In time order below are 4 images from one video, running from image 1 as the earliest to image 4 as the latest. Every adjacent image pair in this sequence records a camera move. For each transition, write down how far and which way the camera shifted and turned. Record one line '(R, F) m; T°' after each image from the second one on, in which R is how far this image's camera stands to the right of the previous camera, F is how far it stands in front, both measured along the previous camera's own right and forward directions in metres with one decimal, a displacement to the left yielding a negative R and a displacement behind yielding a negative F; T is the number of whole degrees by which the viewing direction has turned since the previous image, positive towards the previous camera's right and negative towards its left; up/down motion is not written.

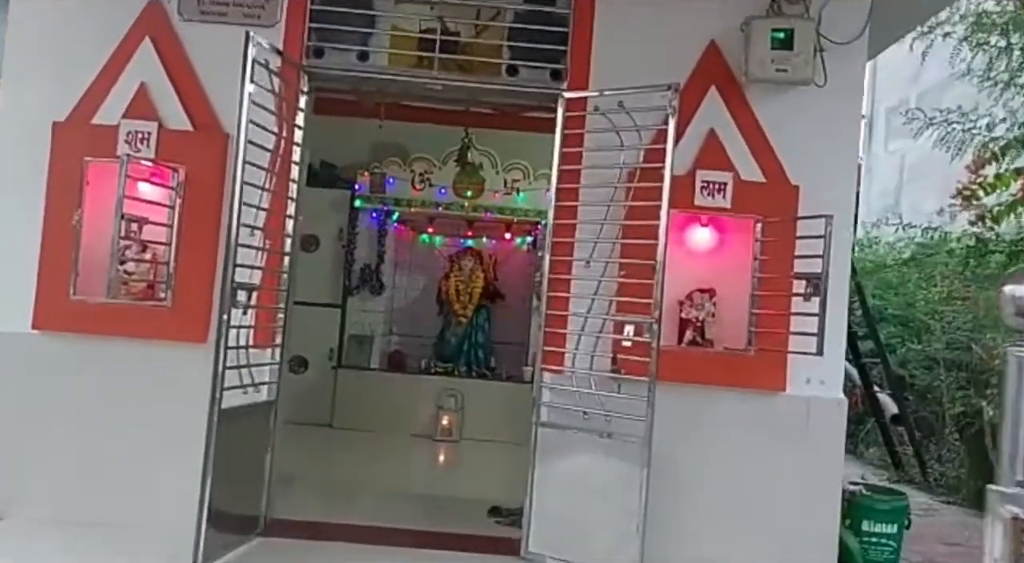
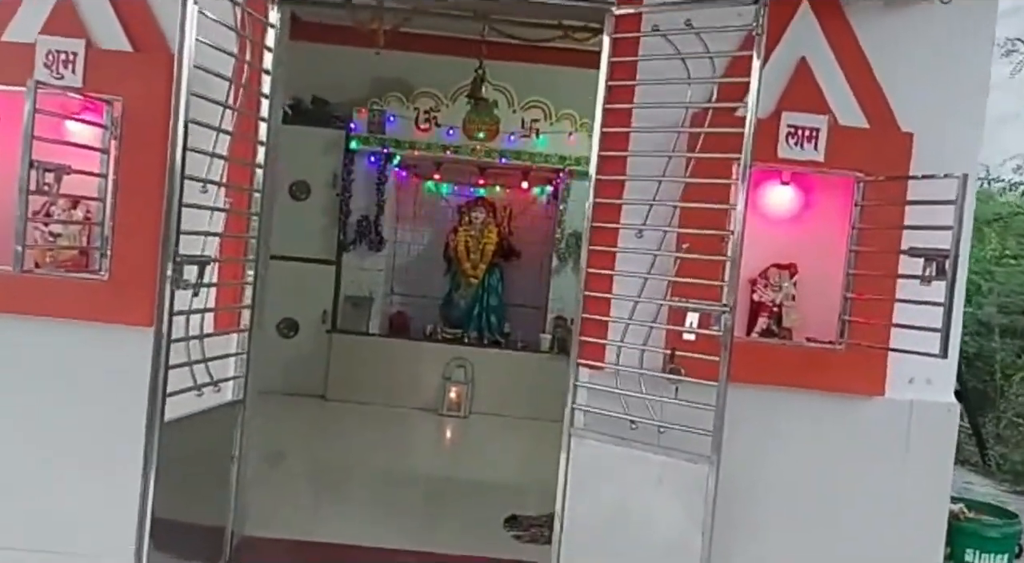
(-0.1, +0.9) m; 0°
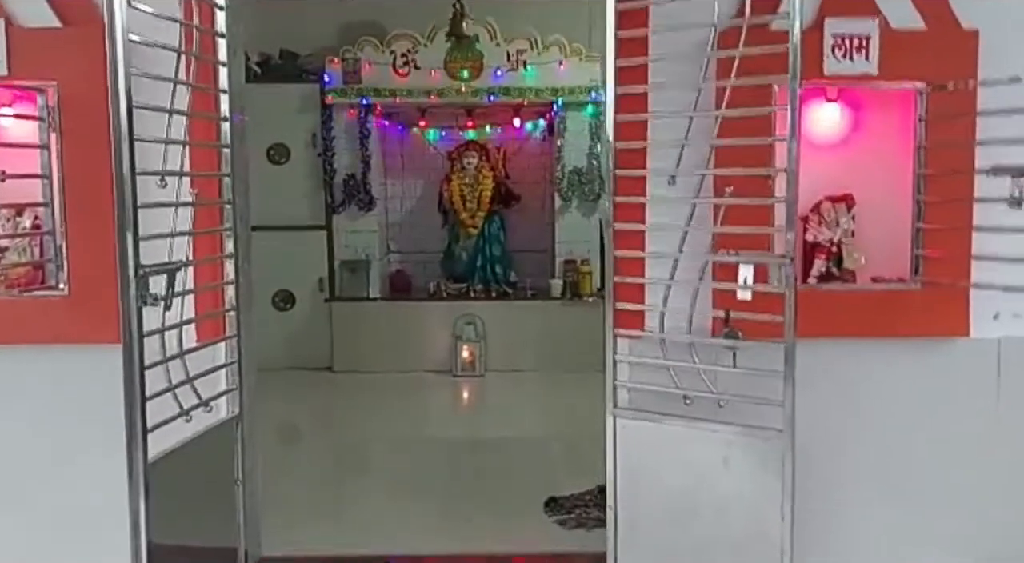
(-0.1, +0.4) m; 0°
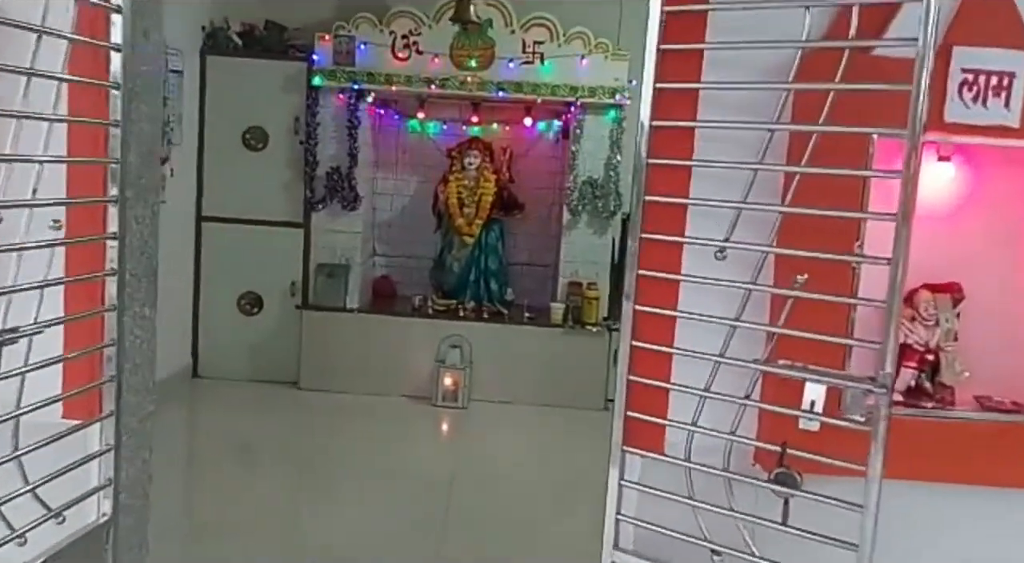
(0.0, +0.8) m; 0°
